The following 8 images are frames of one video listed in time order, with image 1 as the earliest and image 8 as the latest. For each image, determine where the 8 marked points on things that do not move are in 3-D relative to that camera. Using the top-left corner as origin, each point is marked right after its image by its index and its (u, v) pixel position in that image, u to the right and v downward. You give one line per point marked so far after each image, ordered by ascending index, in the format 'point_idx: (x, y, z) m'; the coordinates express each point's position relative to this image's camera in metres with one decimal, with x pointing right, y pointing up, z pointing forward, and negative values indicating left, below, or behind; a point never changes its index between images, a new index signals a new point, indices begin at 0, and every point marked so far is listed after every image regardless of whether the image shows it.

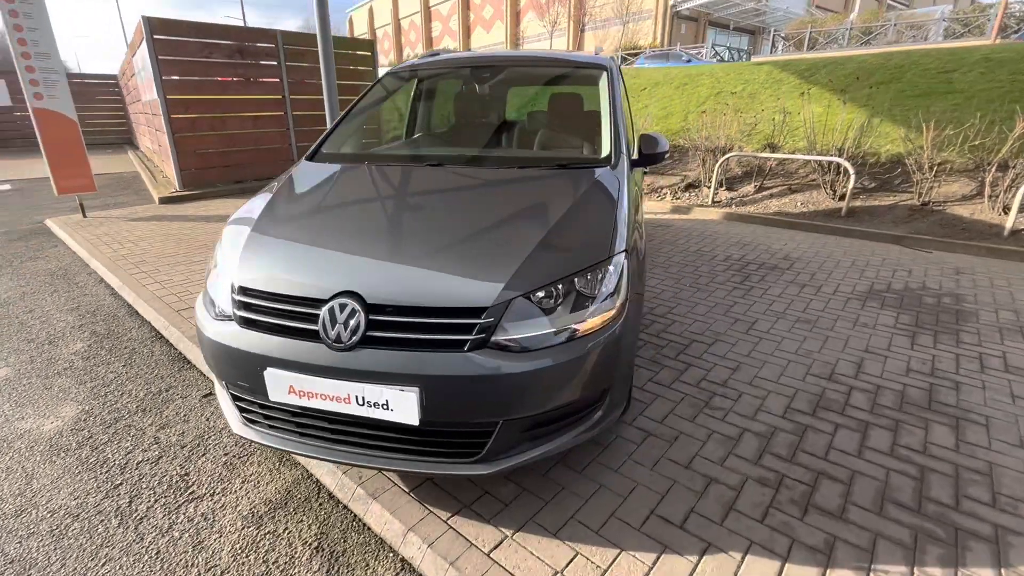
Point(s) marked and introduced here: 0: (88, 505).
0: (-2.0, -1.0, +2.2) m
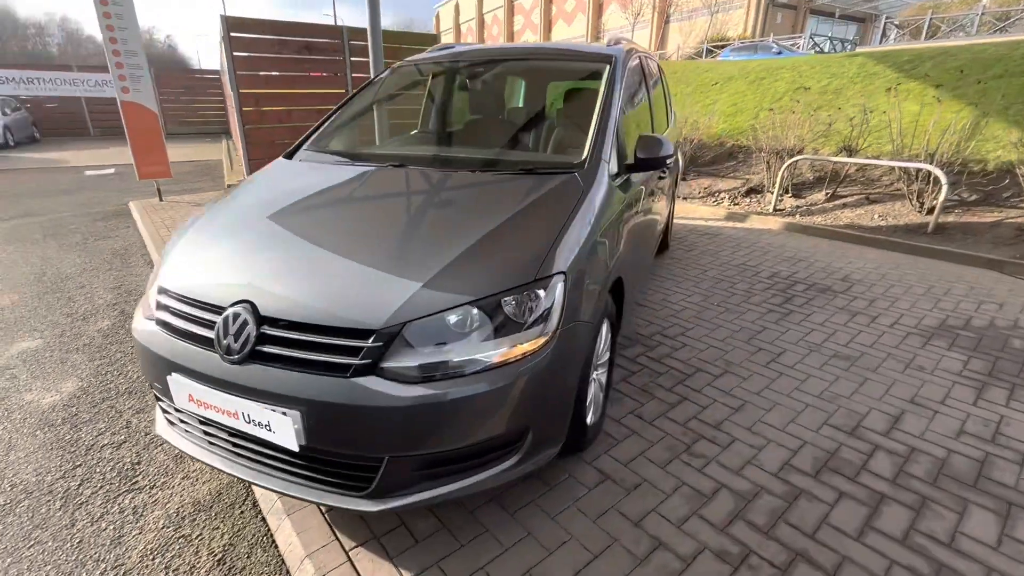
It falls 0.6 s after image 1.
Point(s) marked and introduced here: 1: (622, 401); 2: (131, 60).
0: (-2.3, -0.9, +2.3) m
1: (+0.6, -0.7, +2.8) m
2: (-5.9, +3.5, +7.4) m
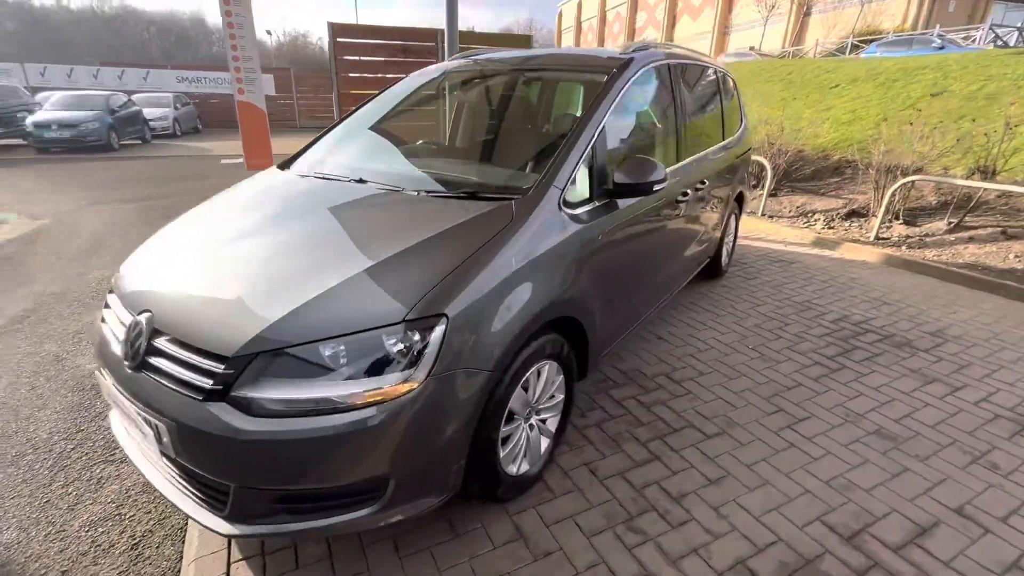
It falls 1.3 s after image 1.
0: (-2.6, -0.9, +2.7) m
1: (+0.4, -0.9, +2.5) m
2: (-4.6, +3.9, +8.3) m
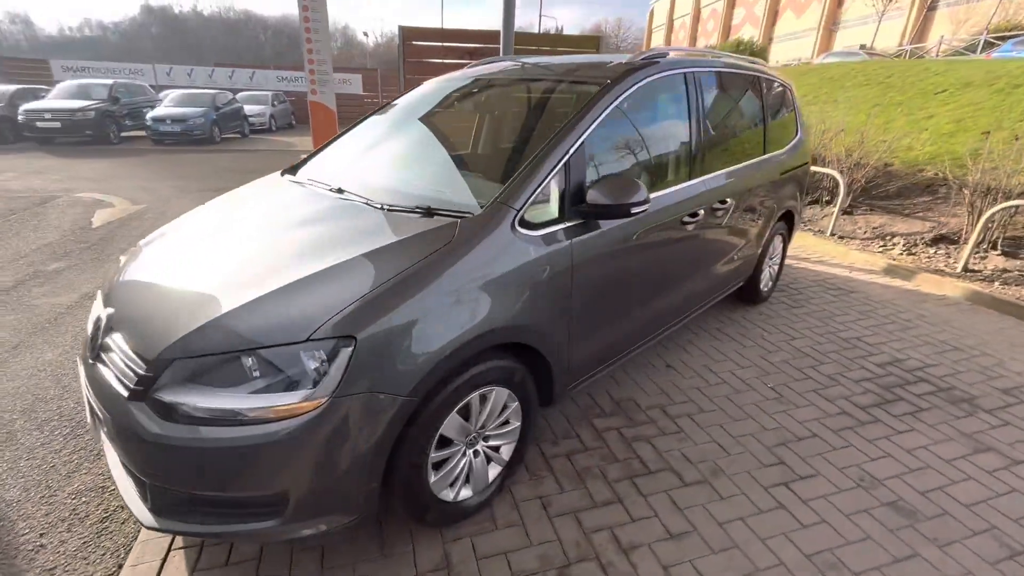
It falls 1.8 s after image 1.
0: (-2.7, -0.8, +3.0) m
1: (+0.1, -1.0, +2.4) m
2: (-3.6, +4.1, +8.9) m
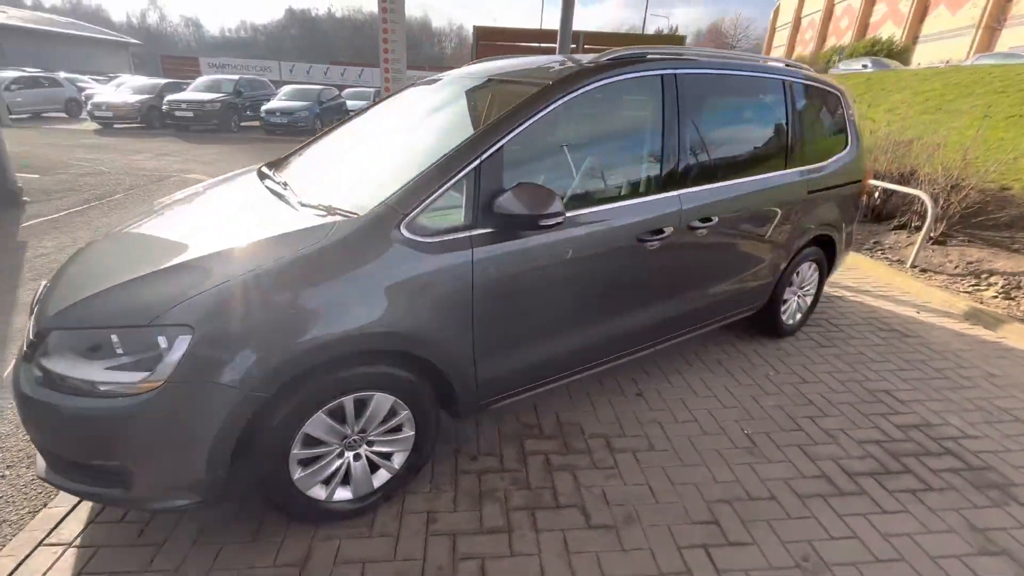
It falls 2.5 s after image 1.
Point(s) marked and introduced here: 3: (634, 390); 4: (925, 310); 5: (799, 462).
0: (-3.1, -0.5, +3.4) m
1: (-0.4, -1.0, +2.3) m
2: (-2.3, +4.3, +9.3) m
3: (+0.8, -0.7, +3.3) m
4: (+4.0, -0.2, +4.6) m
5: (+1.6, -1.0, +2.6) m
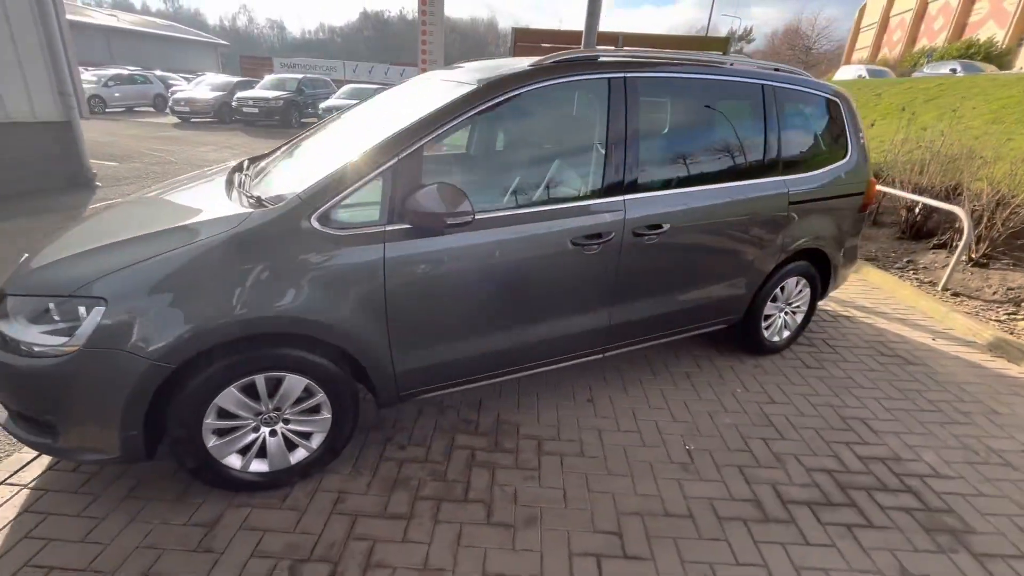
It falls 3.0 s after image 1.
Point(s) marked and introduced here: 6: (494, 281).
0: (-3.3, -0.3, +3.8) m
1: (-0.8, -1.0, +2.4) m
2: (-1.7, +4.4, +9.6) m
3: (+0.5, -0.7, +3.2) m
4: (+3.8, -0.4, +4.2) m
5: (+1.2, -1.0, +2.5) m
6: (-0.1, 0.0, +2.5) m
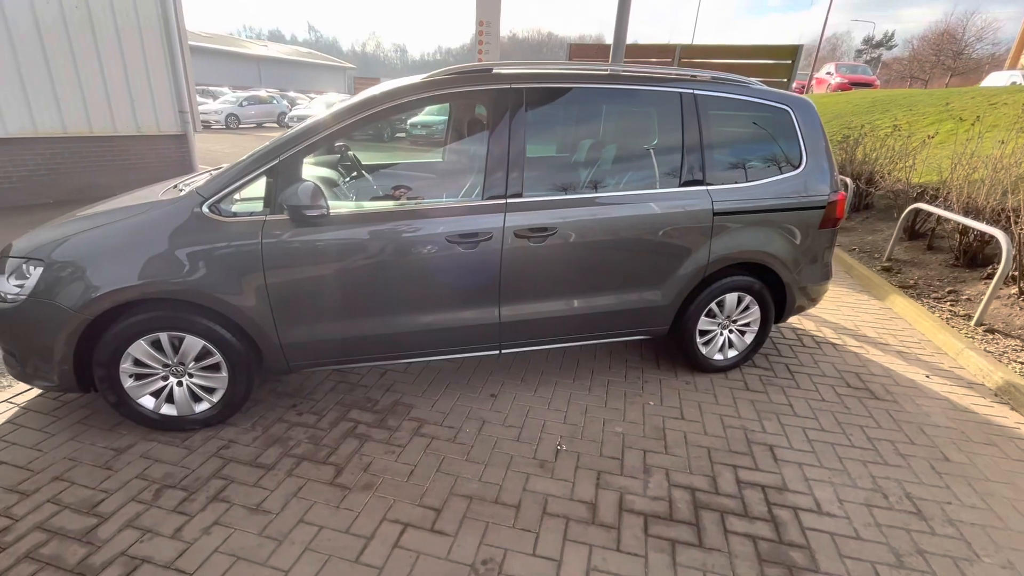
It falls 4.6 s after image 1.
0: (-3.7, -0.1, +4.7) m
1: (-1.6, -0.9, +2.8) m
2: (-0.6, +4.3, +10.1) m
3: (-0.1, -0.7, +3.4) m
4: (+3.3, -0.7, +3.7) m
5: (+0.4, -1.1, +2.5) m
6: (-0.9, +0.1, +2.8) m
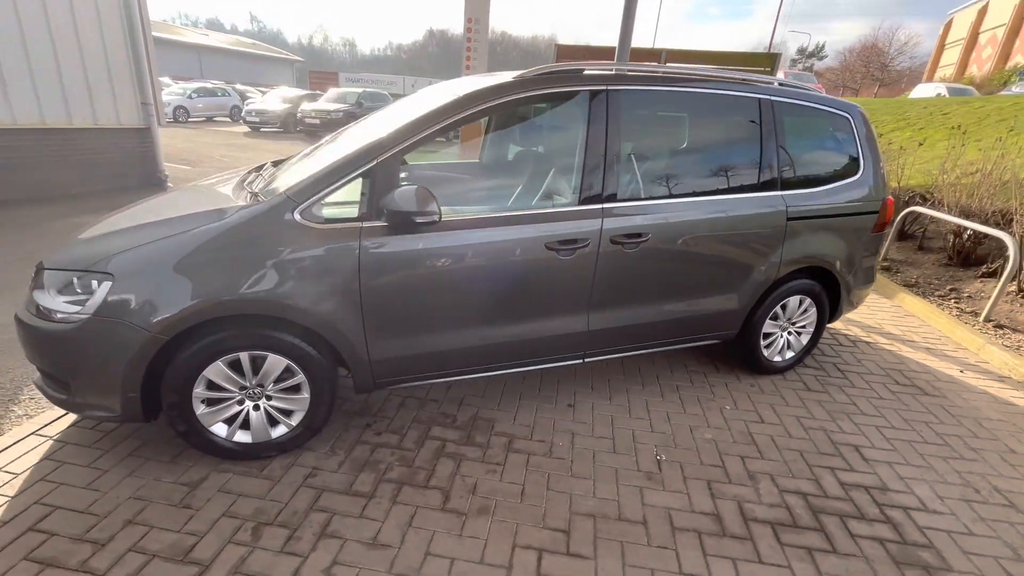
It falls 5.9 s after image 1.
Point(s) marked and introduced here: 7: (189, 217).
0: (-3.3, -0.2, +4.3) m
1: (-1.0, -0.9, +2.6) m
2: (-0.8, +4.3, +9.9) m
3: (+0.4, -0.8, +3.3) m
4: (+3.8, -0.7, +3.9) m
5: (+1.0, -1.1, +2.5) m
6: (-0.3, 0.0, +2.6) m
7: (-1.5, +0.3, +2.4) m
